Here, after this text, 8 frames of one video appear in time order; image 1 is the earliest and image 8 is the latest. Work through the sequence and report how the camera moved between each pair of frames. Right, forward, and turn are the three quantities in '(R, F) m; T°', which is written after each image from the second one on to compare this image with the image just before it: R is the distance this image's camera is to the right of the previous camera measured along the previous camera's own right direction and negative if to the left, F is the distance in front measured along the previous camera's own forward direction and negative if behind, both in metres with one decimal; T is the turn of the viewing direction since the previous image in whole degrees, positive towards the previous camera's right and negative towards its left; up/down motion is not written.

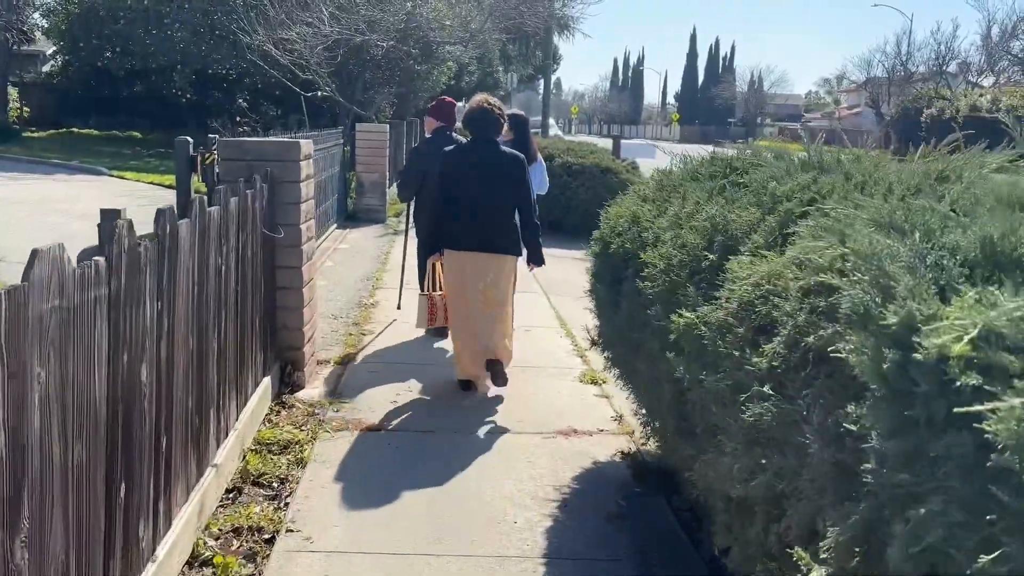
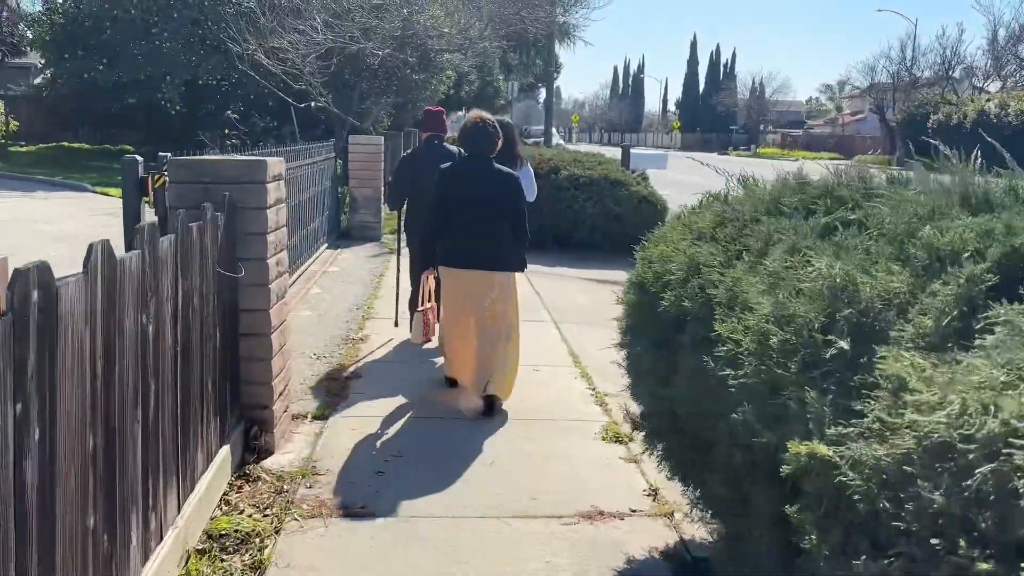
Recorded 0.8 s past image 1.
(0.0, +0.9) m; 0°
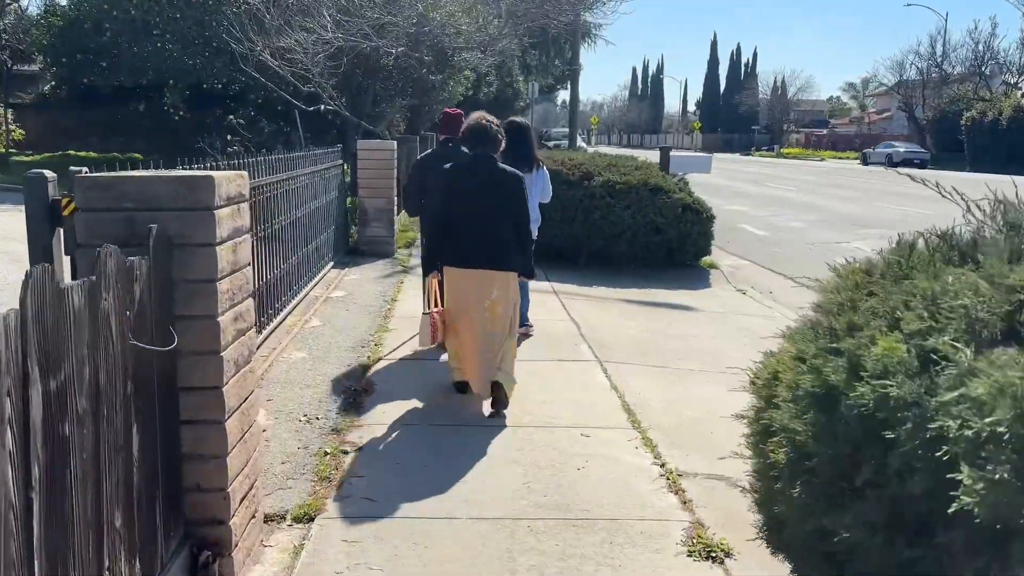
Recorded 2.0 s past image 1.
(-0.1, +1.3) m; -1°
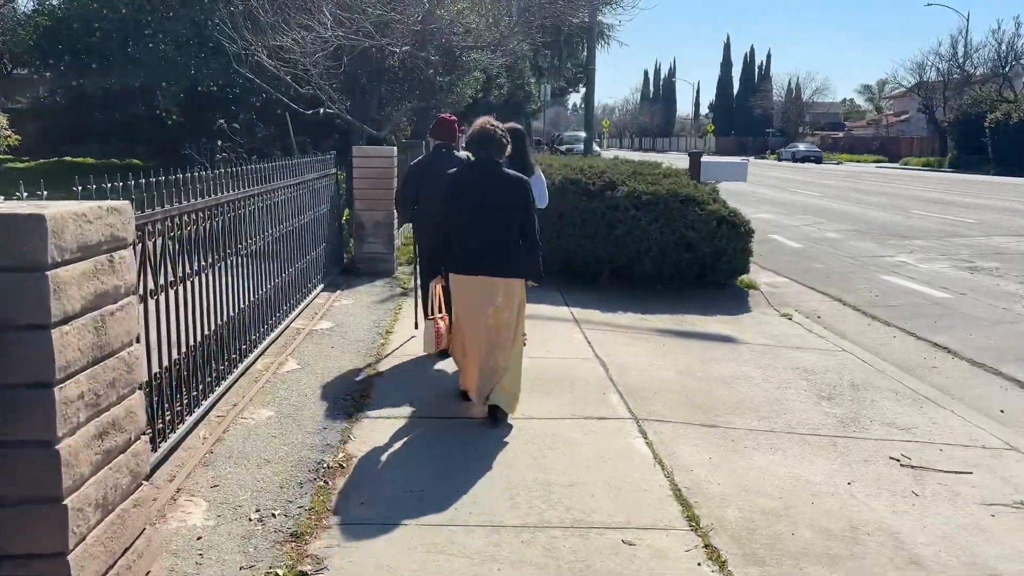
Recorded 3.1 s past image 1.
(0.0, +1.2) m; -1°
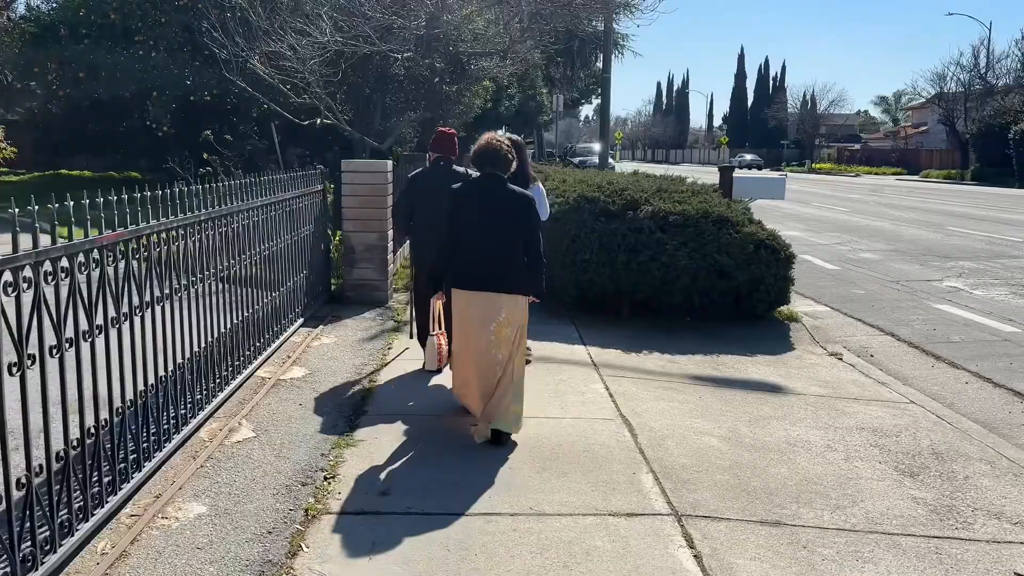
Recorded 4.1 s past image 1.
(0.0, +1.2) m; -1°
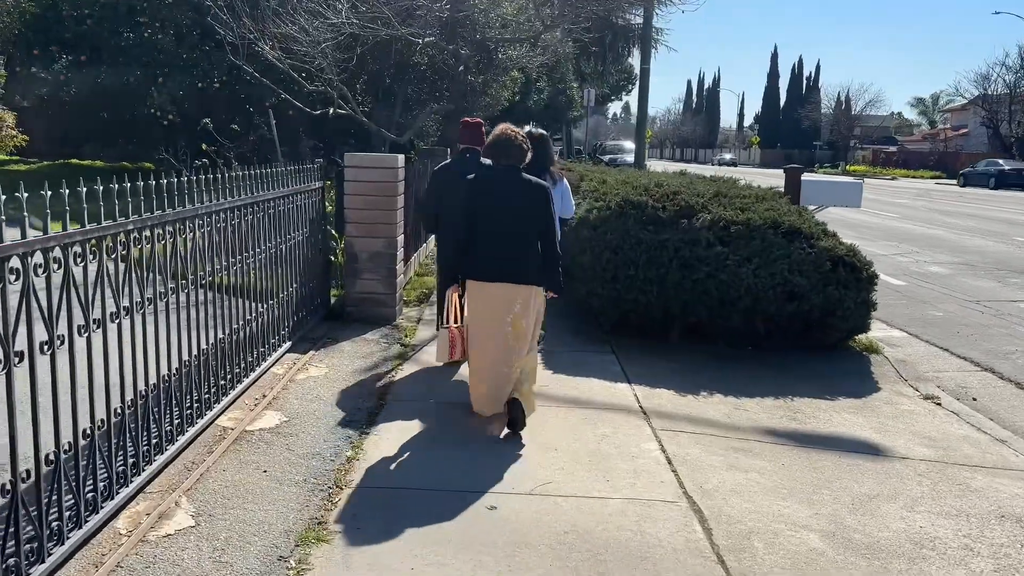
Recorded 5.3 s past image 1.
(-0.1, +1.4) m; -2°
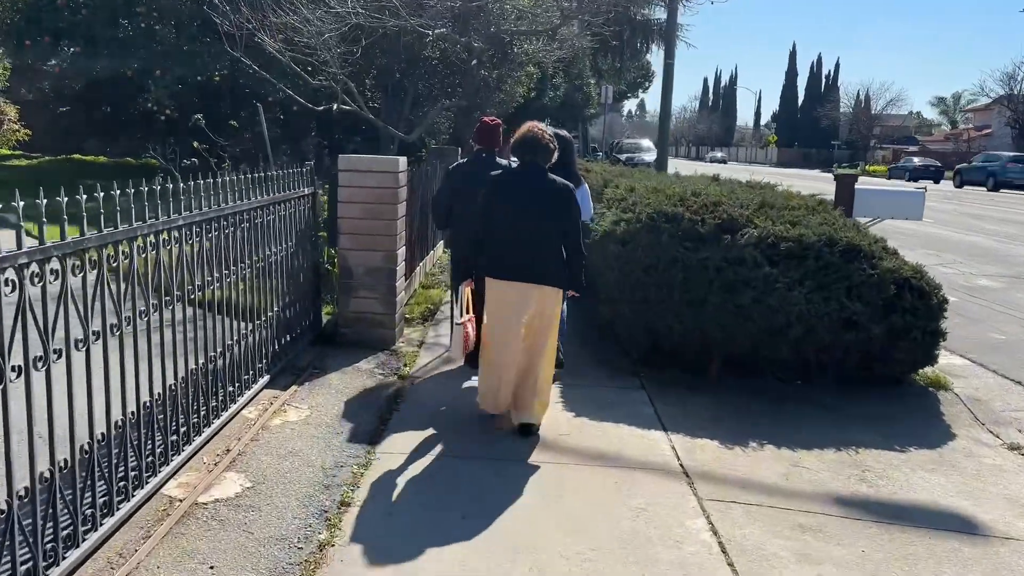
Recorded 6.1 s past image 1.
(0.0, +0.9) m; -1°
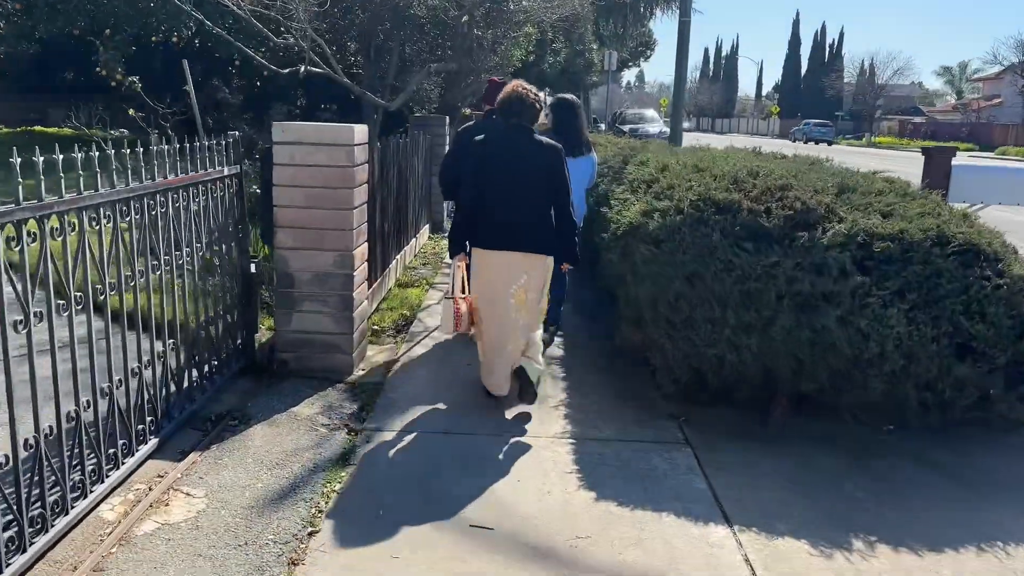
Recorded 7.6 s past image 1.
(0.0, +1.7) m; 0°
